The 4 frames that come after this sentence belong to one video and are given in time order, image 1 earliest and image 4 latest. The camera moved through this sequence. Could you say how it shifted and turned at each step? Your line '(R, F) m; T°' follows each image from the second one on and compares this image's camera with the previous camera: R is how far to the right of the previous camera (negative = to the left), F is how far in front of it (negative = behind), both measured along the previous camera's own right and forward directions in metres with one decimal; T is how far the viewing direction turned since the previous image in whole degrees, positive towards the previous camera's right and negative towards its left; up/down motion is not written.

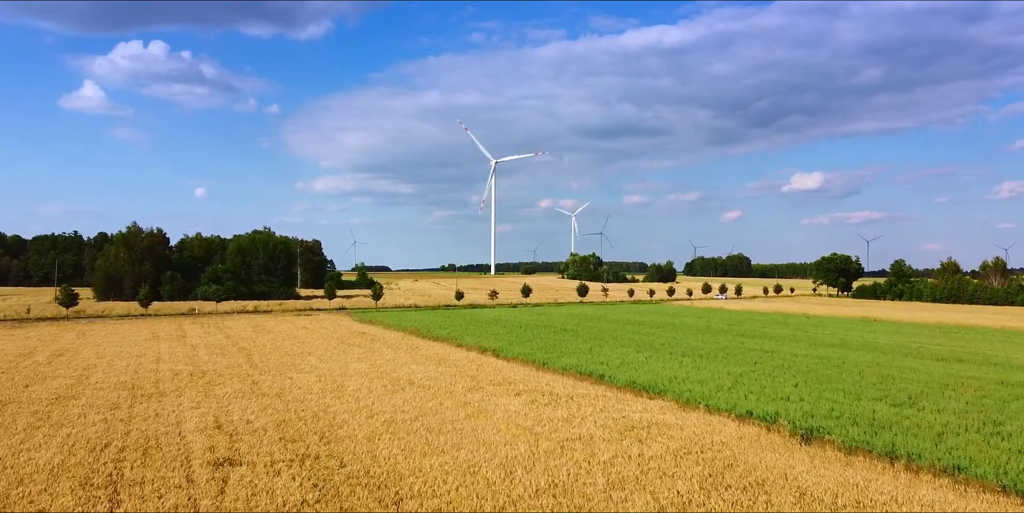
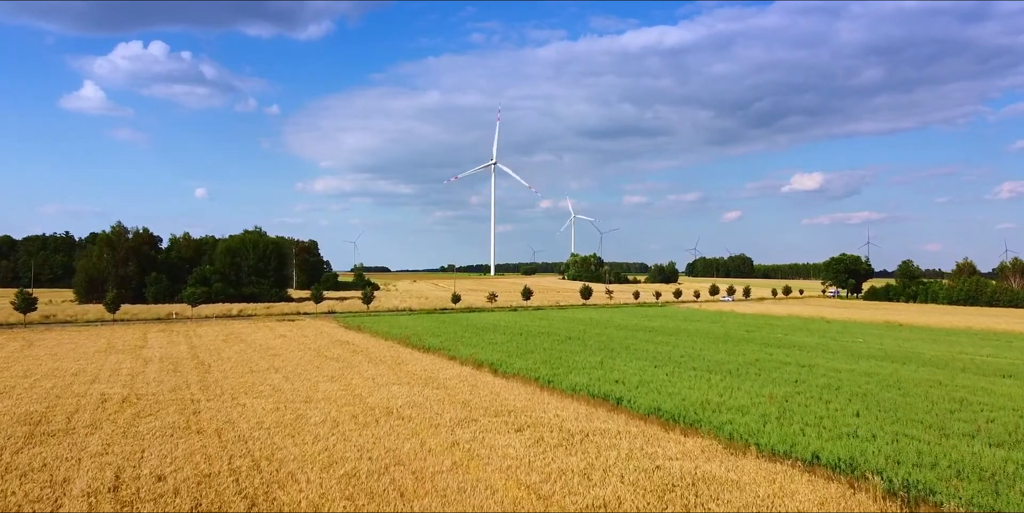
(0.0, +3.9) m; 0°
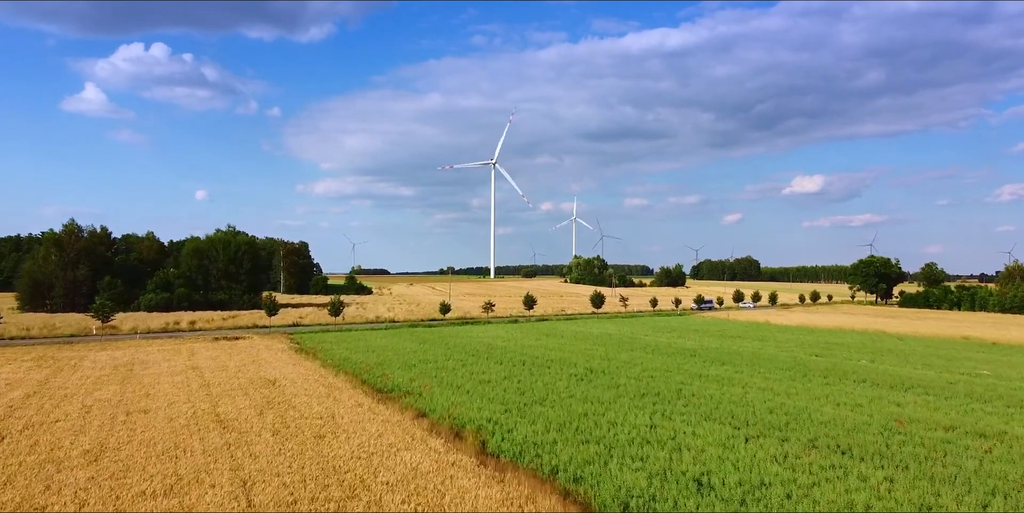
(0.0, +10.6) m; 0°
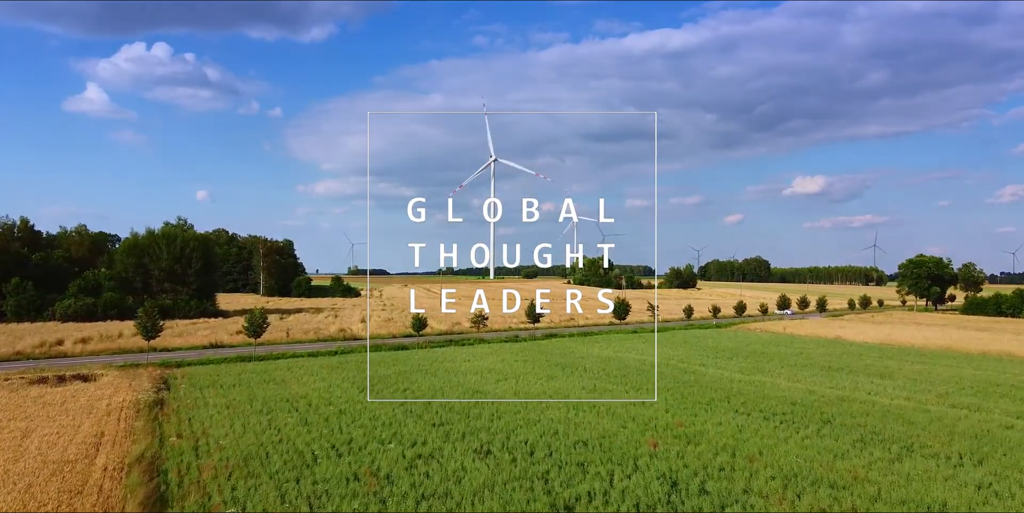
(+0.1, +15.0) m; 0°
